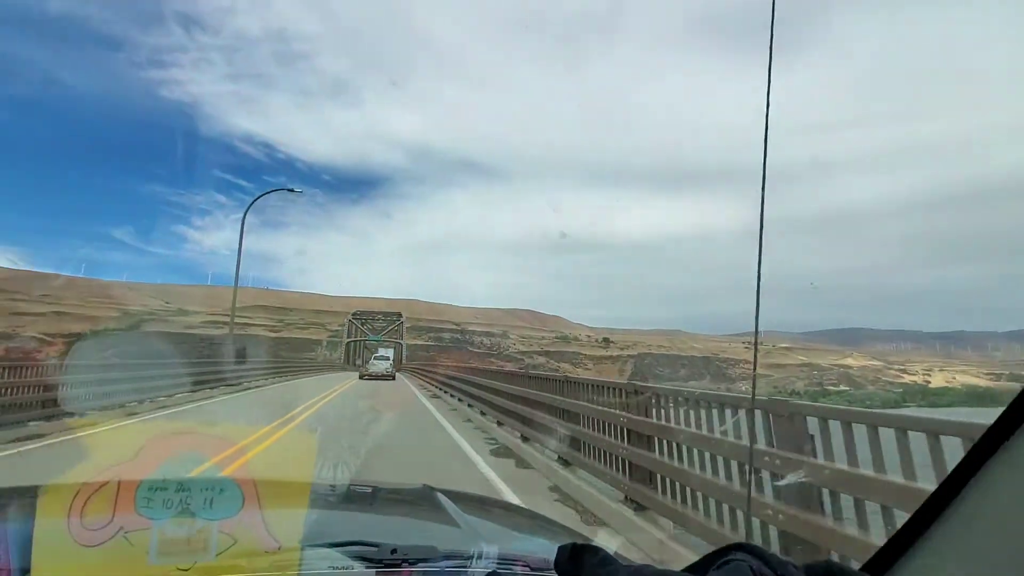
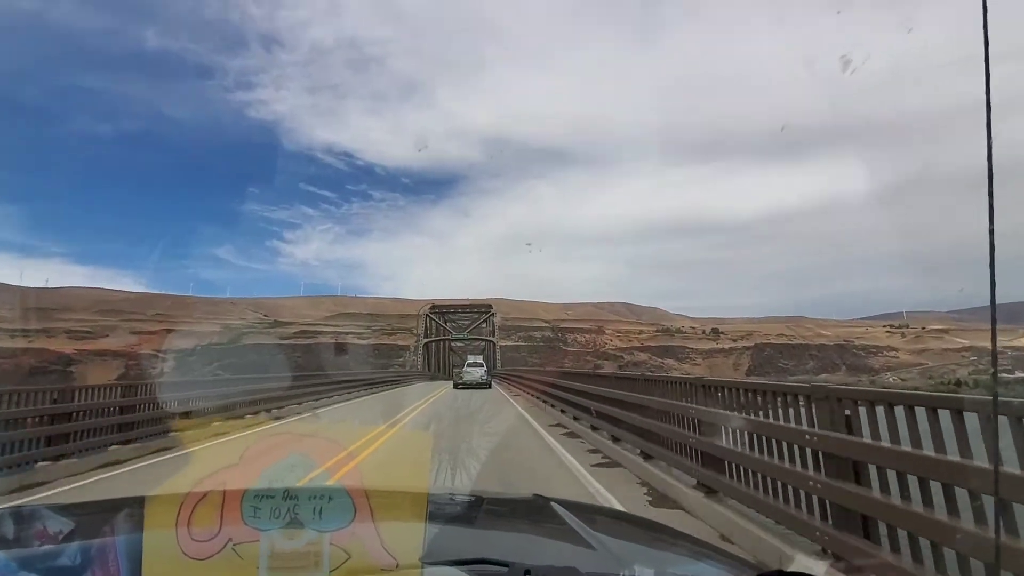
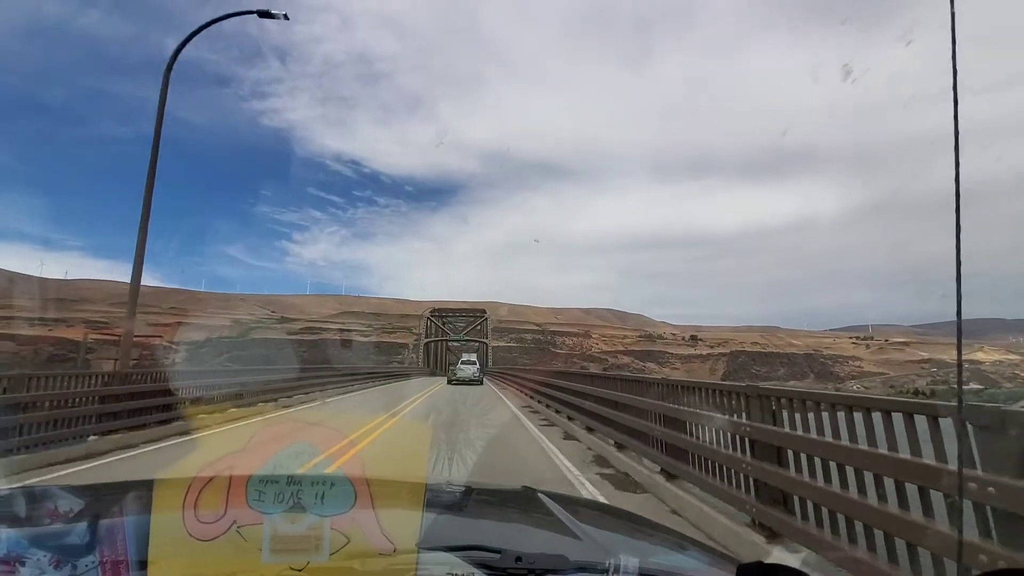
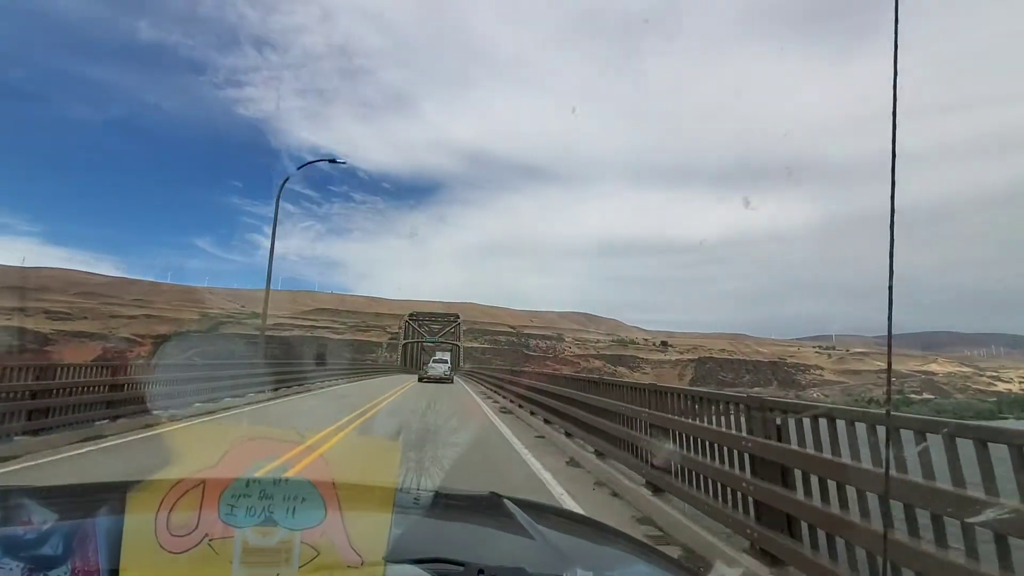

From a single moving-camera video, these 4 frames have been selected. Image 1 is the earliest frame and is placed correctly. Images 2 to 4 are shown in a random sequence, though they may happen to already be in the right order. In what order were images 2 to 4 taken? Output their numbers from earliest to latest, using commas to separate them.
4, 3, 2
